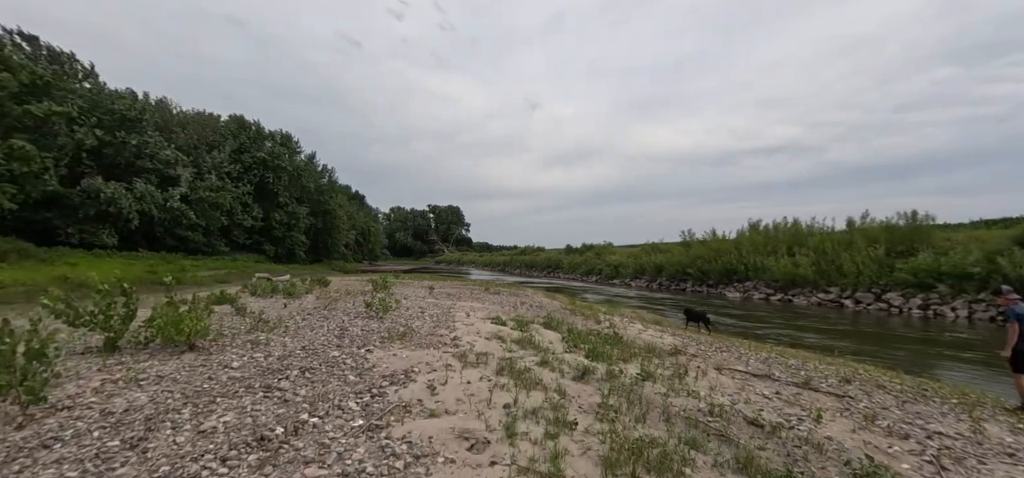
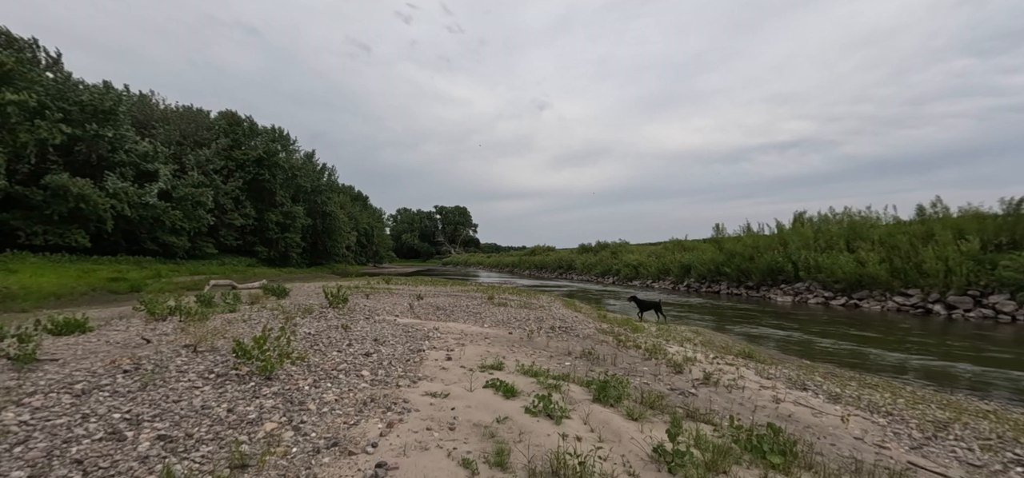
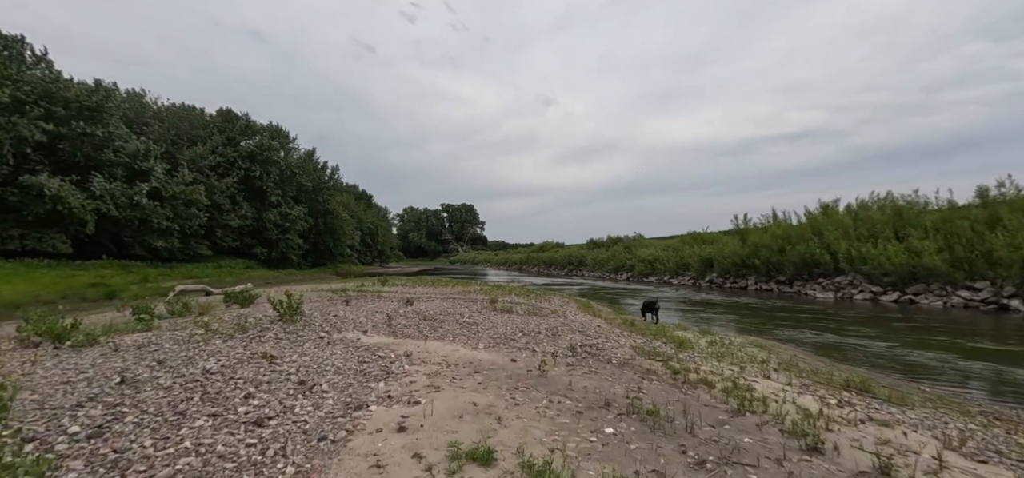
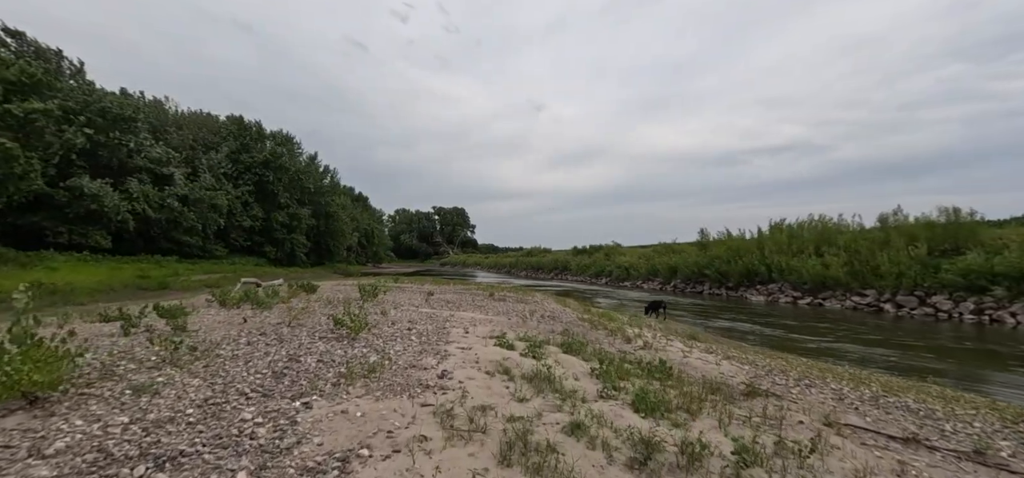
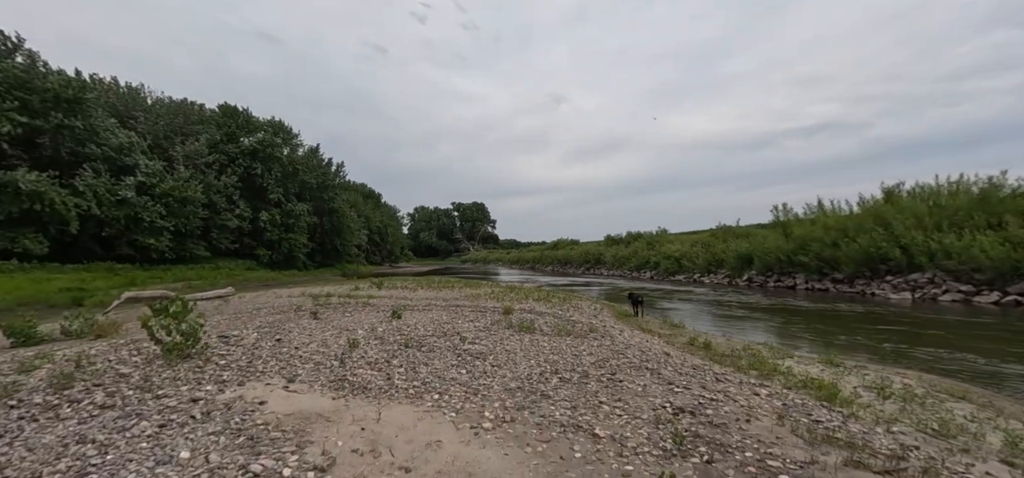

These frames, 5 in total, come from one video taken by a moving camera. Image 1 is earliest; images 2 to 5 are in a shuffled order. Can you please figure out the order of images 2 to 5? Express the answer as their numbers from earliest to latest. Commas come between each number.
4, 2, 3, 5
